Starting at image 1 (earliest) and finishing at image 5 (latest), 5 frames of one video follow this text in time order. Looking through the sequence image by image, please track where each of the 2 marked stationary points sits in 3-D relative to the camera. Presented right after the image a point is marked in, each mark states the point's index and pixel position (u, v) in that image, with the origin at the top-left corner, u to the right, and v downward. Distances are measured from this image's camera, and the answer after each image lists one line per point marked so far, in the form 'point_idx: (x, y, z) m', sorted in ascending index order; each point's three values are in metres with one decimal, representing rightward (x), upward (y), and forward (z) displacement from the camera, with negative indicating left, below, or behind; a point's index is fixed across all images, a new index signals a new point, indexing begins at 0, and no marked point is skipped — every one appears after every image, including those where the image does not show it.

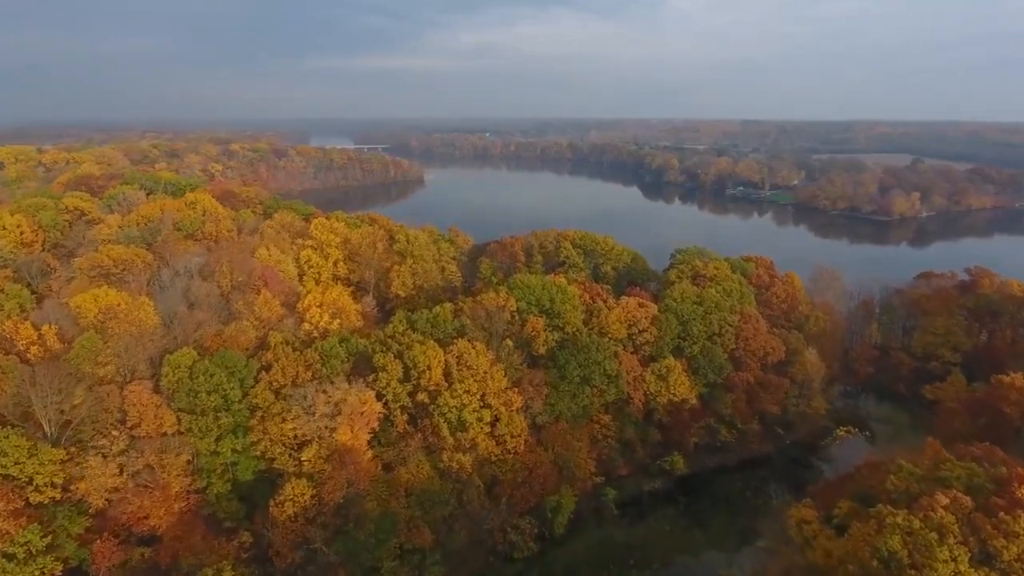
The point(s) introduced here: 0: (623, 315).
0: (+3.2, -0.7, +18.3) m
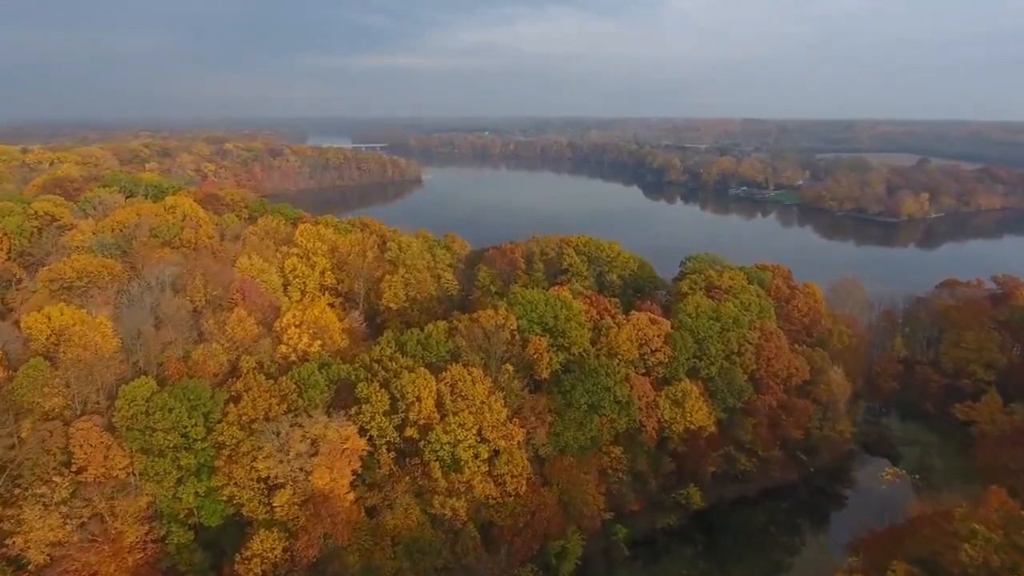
0: (+3.2, -1.2, +16.7) m
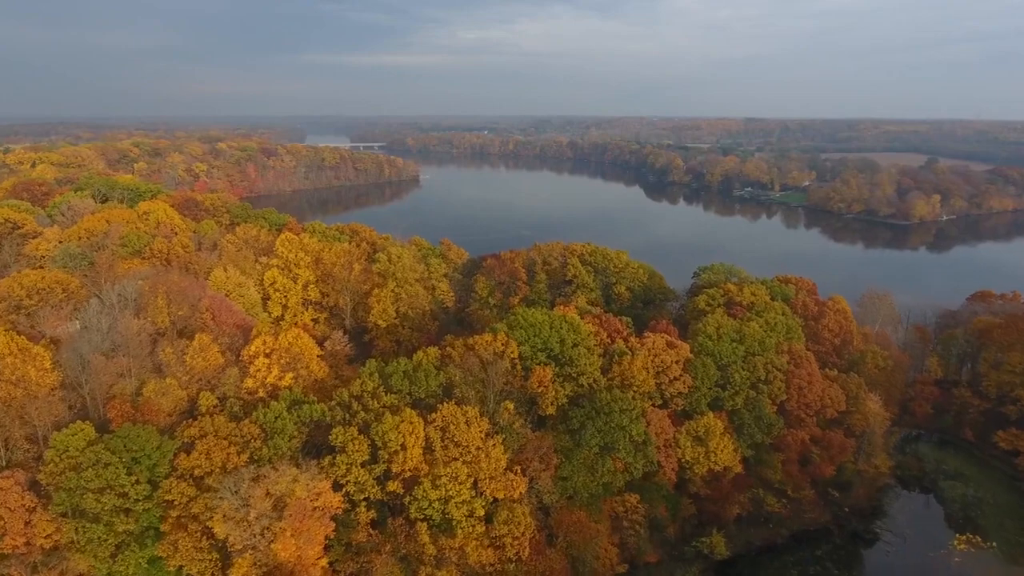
0: (+3.2, -1.6, +14.8) m
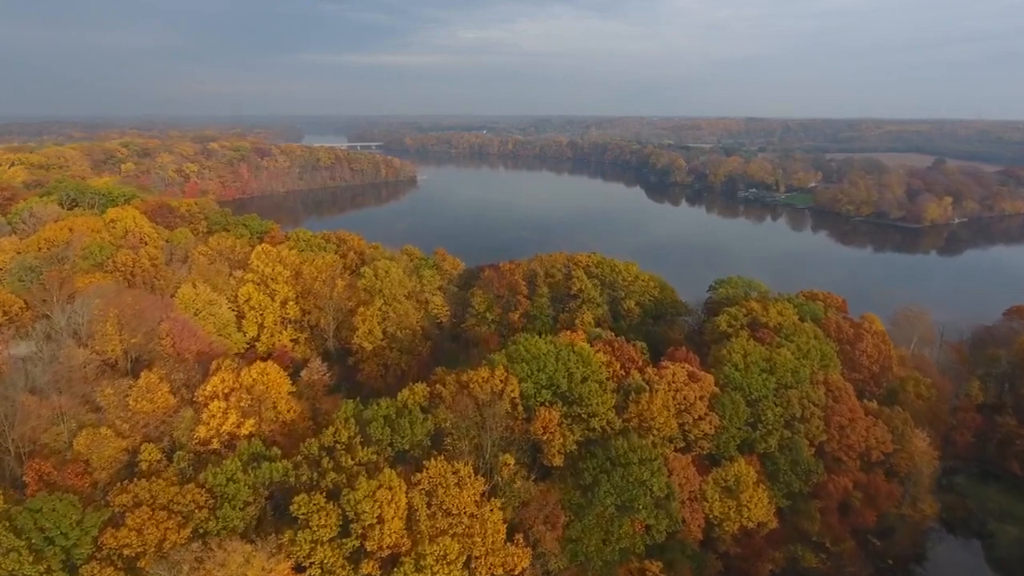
0: (+3.2, -2.2, +12.9) m
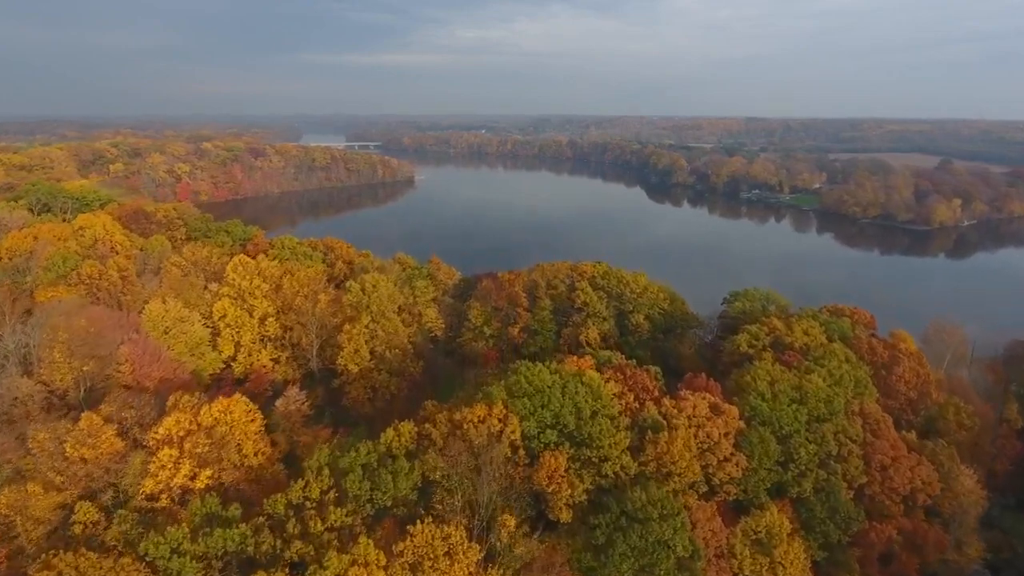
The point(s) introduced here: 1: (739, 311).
0: (+3.2, -2.6, +11.3) m
1: (+6.3, -0.6, +17.9) m
